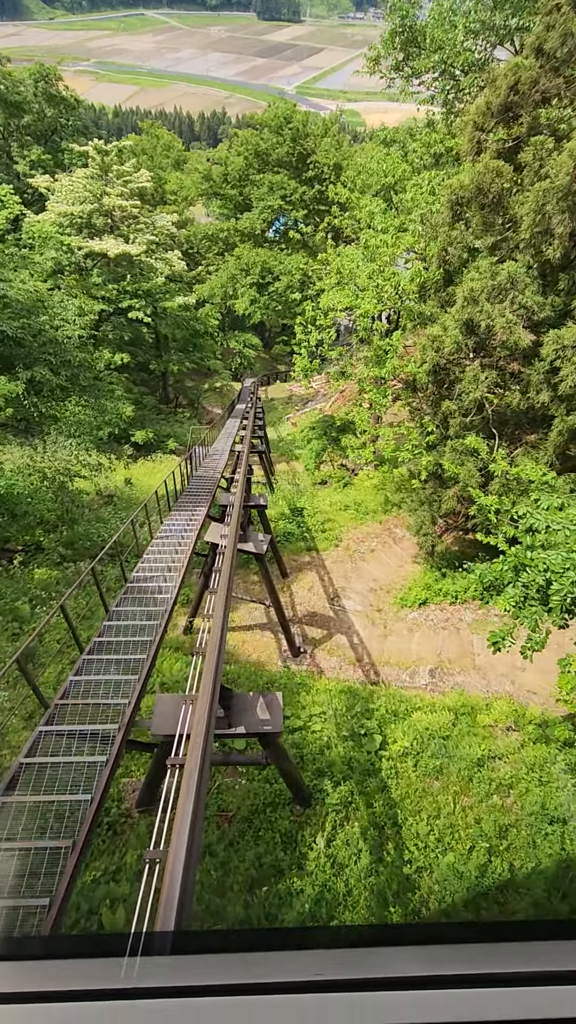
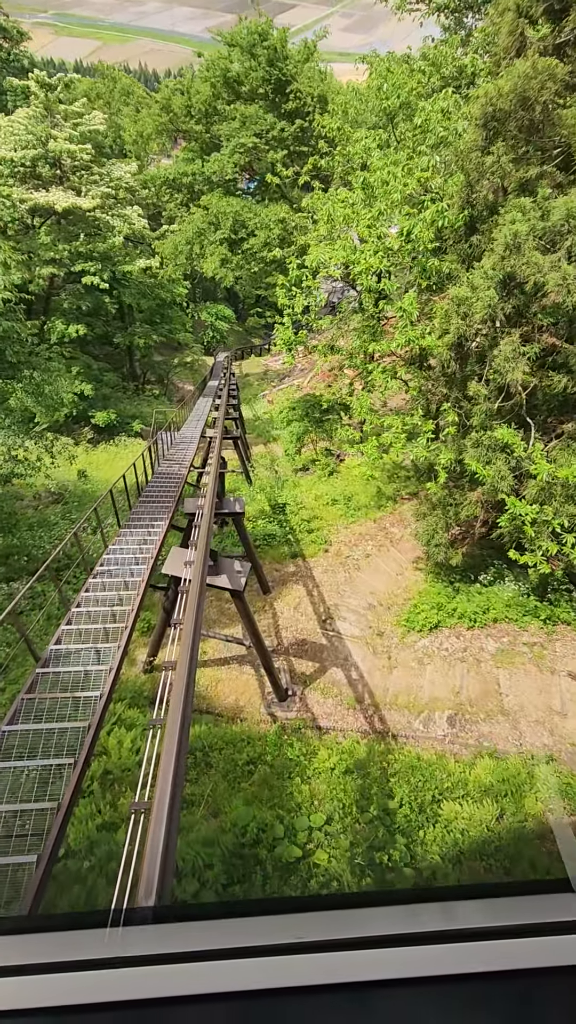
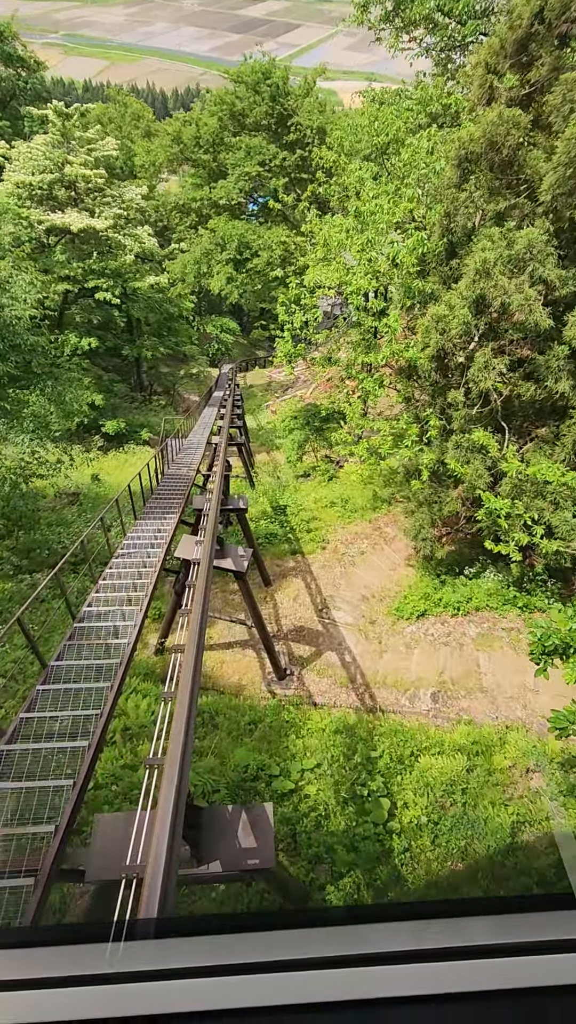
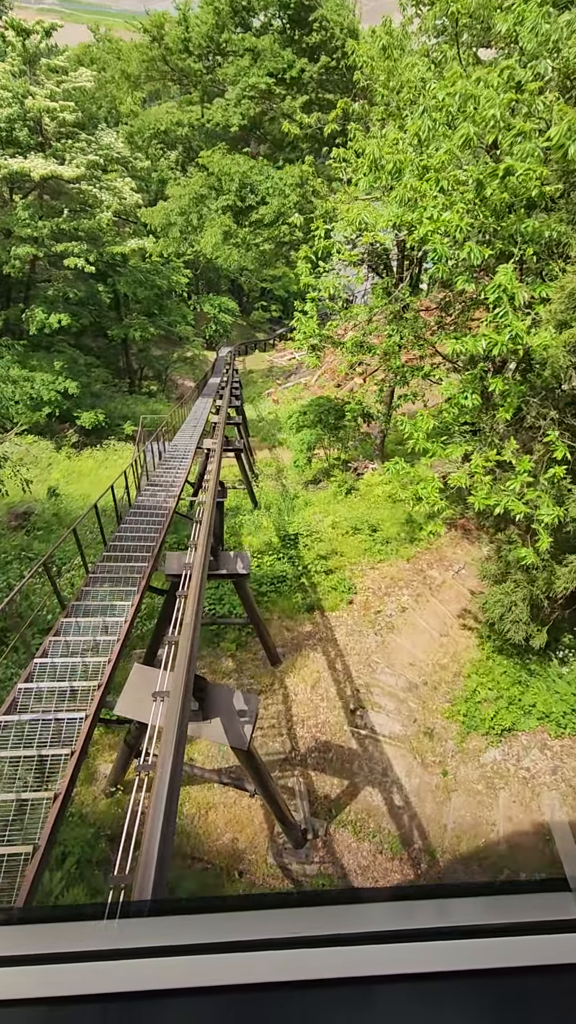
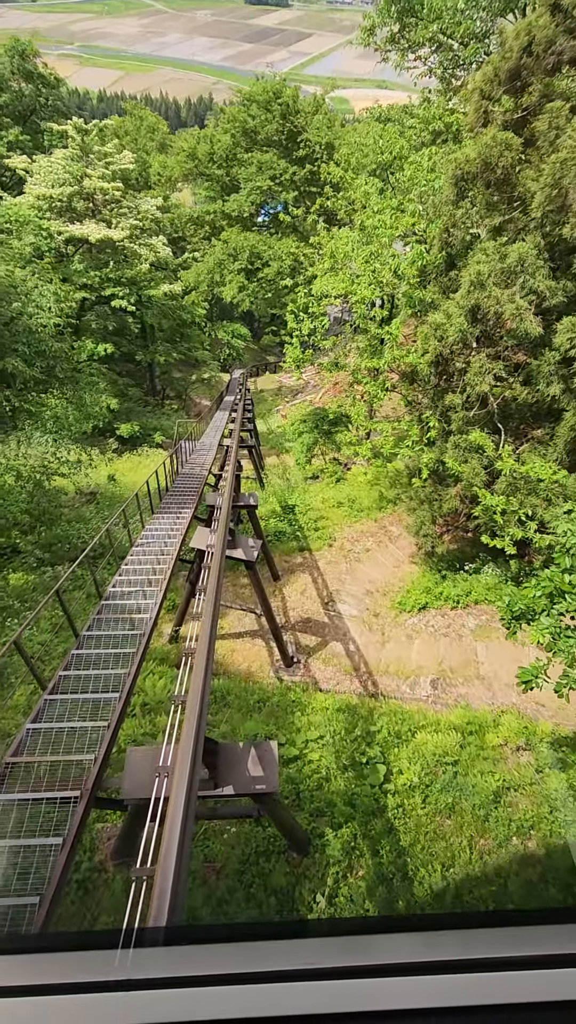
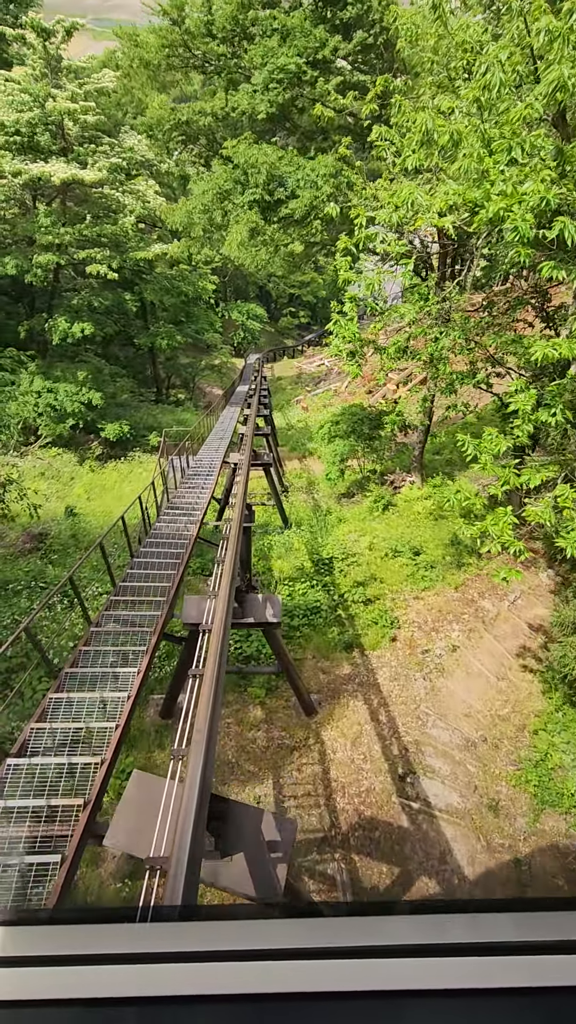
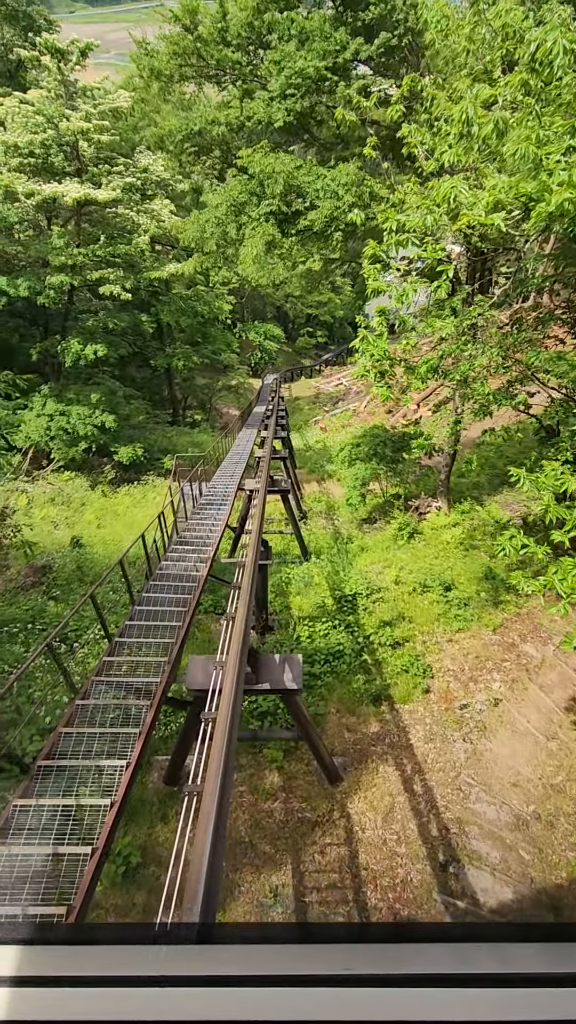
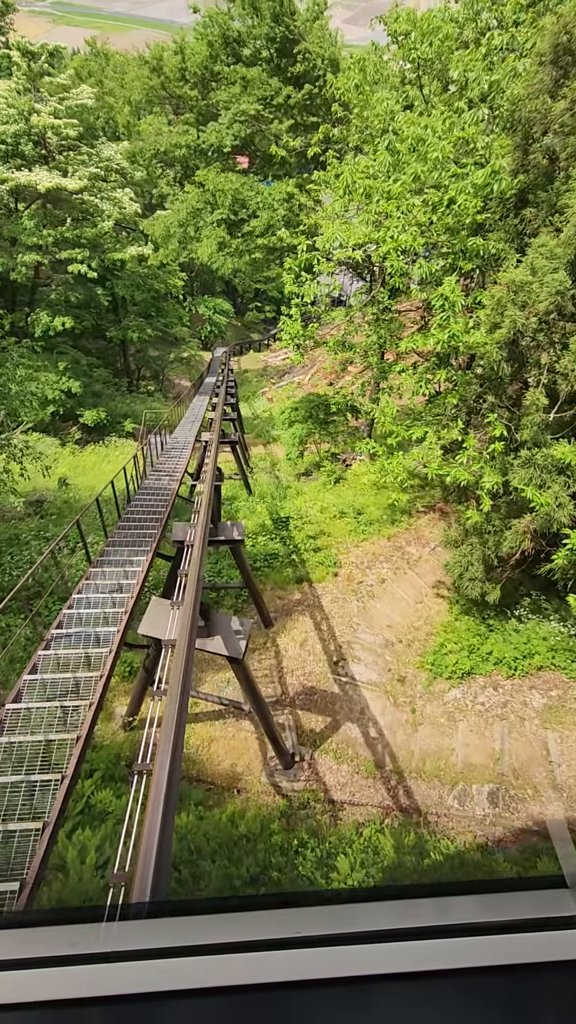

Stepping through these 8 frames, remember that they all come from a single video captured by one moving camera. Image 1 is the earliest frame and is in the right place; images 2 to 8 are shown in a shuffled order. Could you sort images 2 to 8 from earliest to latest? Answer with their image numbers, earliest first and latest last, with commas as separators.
5, 3, 2, 8, 4, 6, 7
